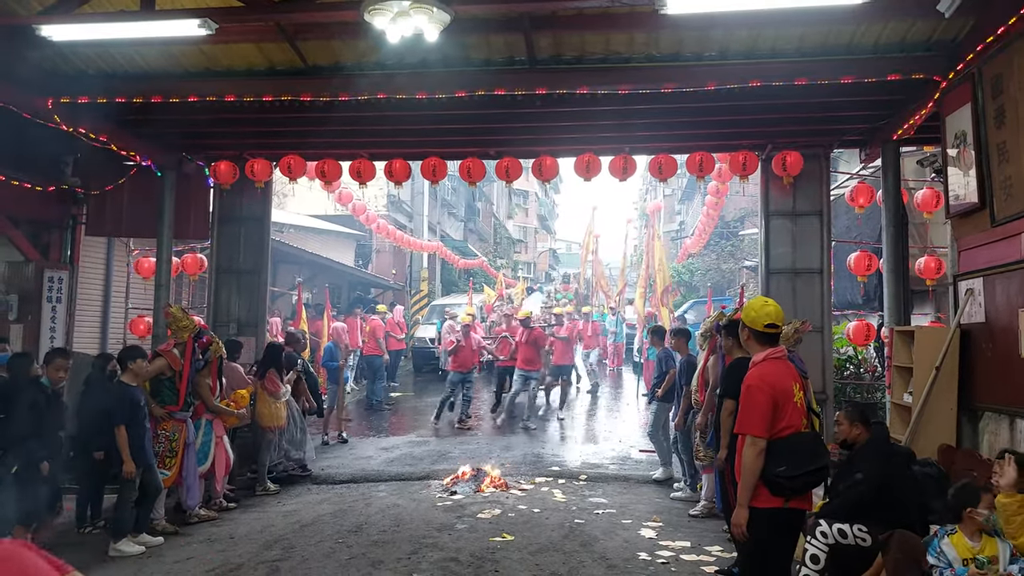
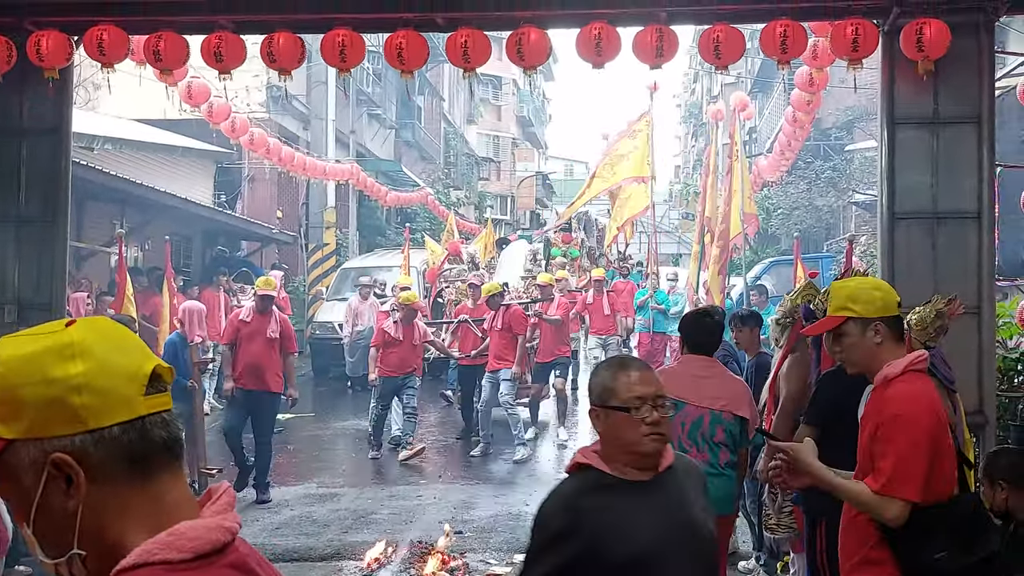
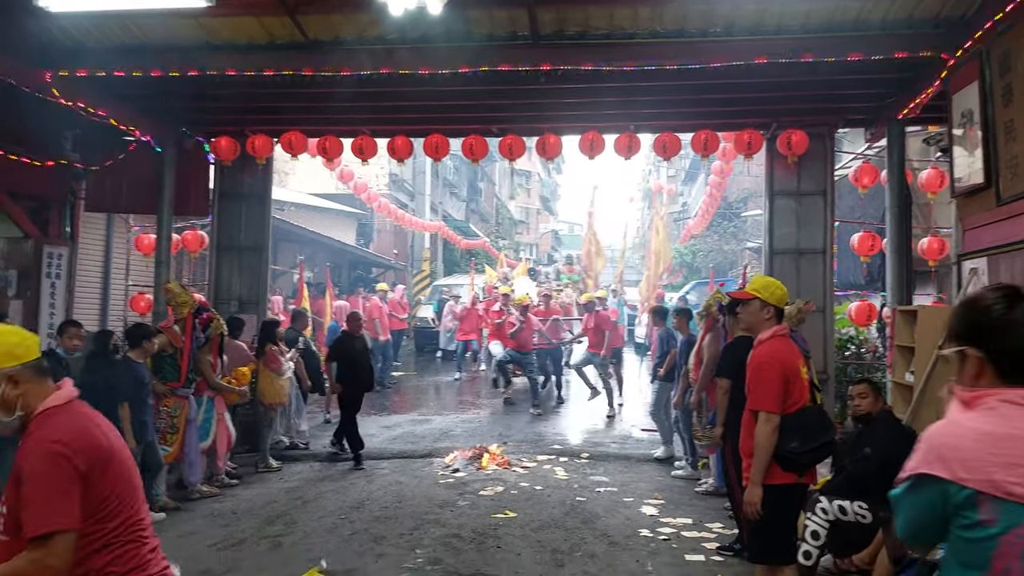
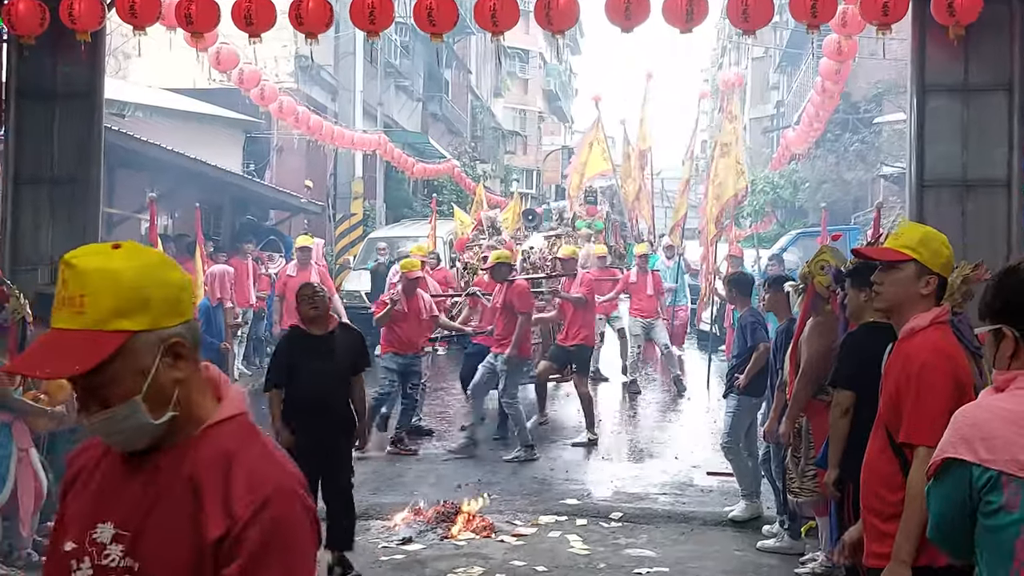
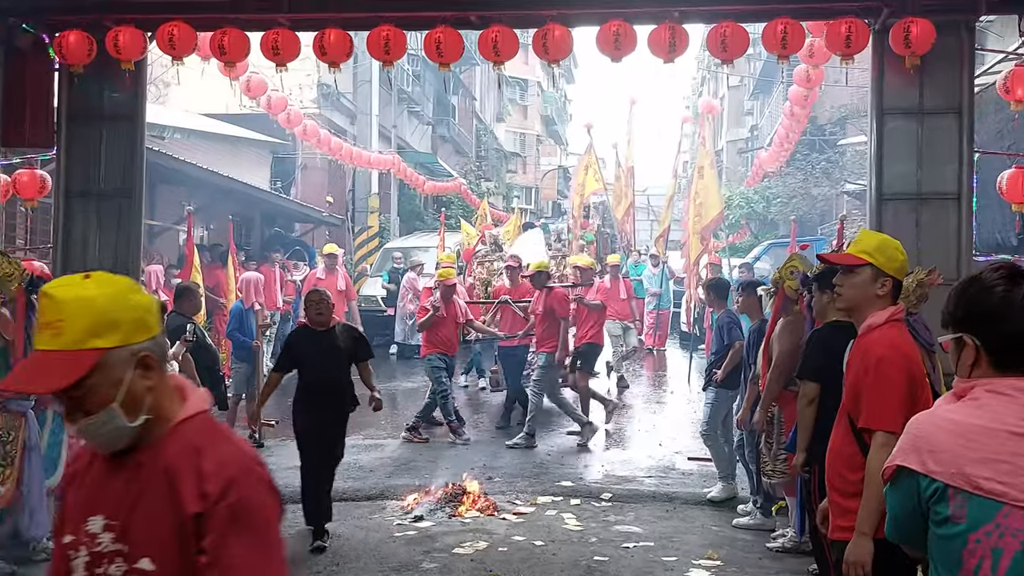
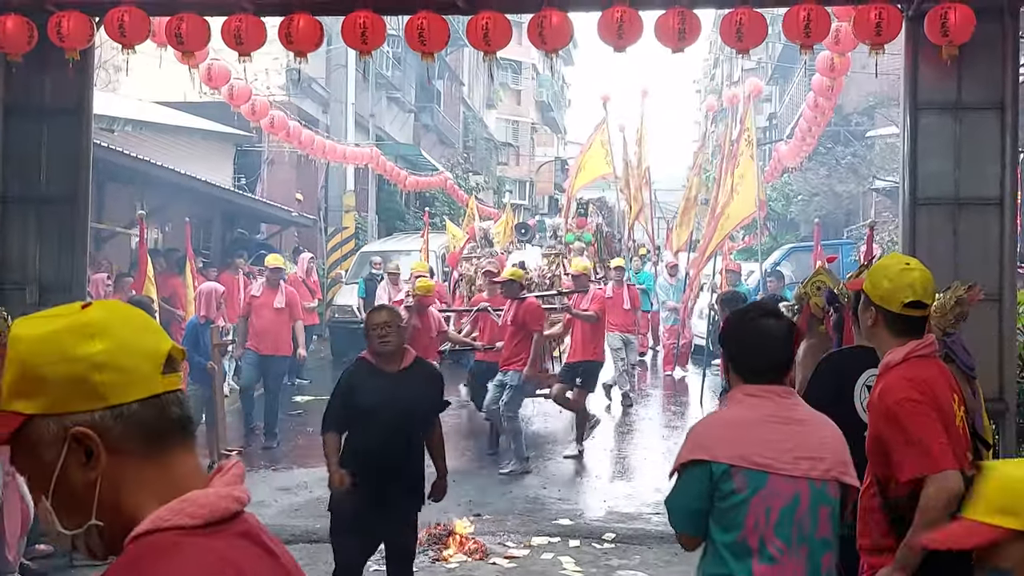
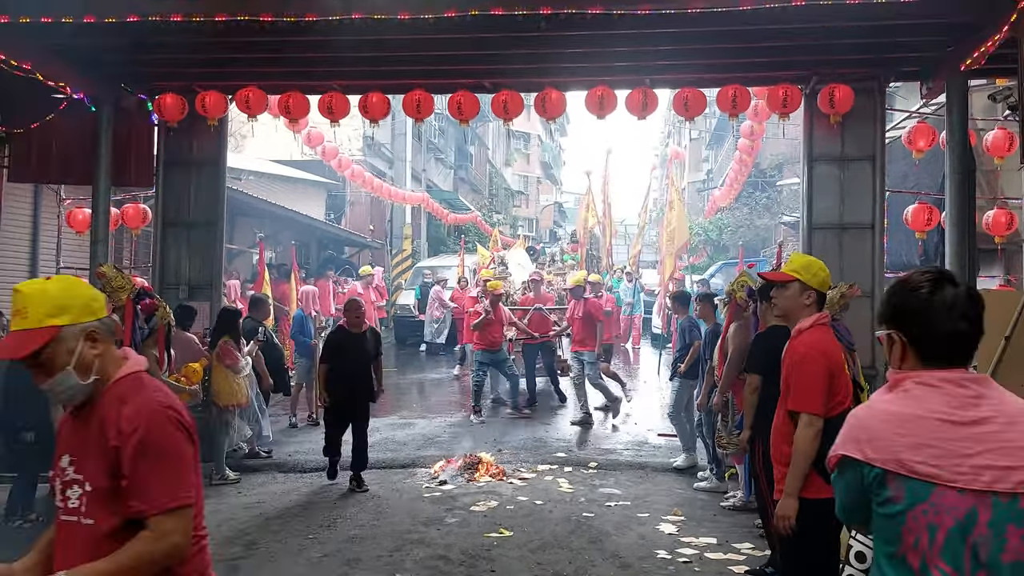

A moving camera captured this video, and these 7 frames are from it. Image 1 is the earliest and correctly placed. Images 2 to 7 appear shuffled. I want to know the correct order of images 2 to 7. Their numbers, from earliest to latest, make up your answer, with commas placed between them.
3, 7, 5, 4, 6, 2
